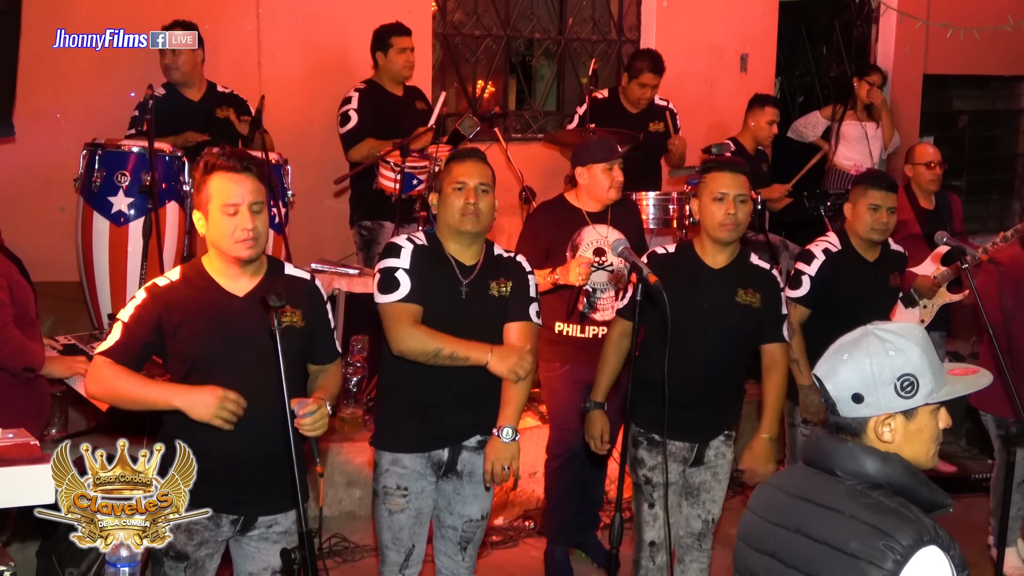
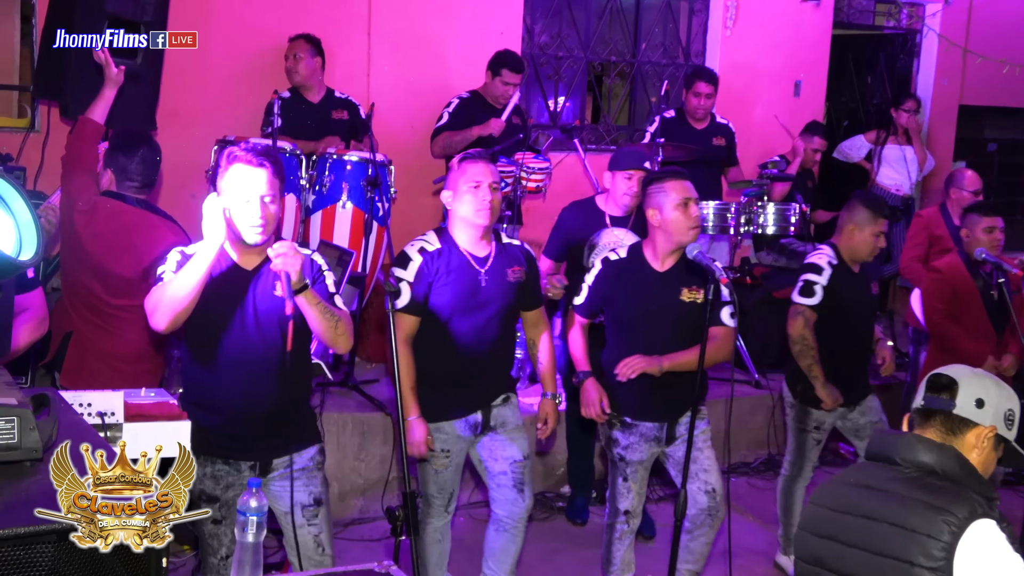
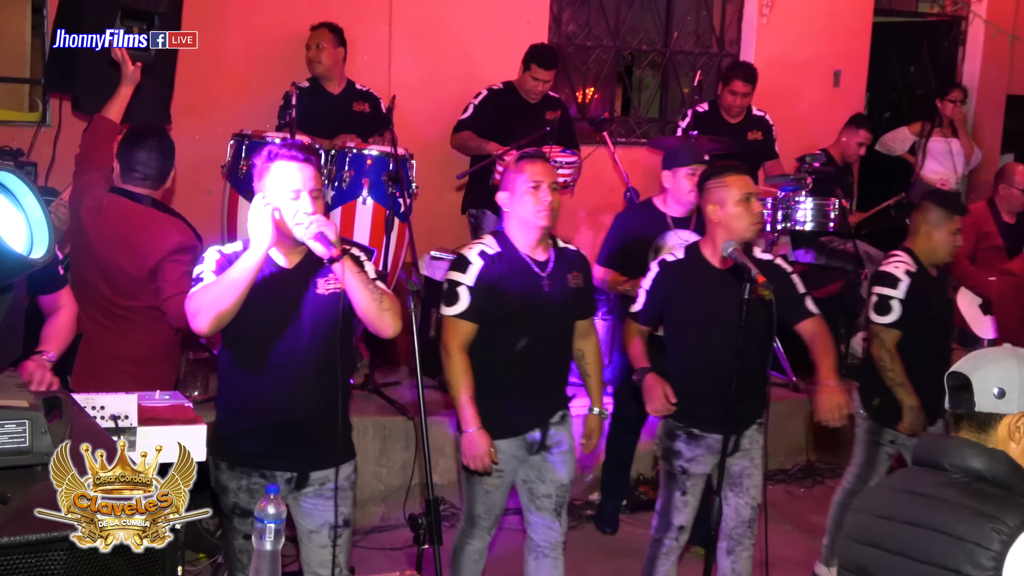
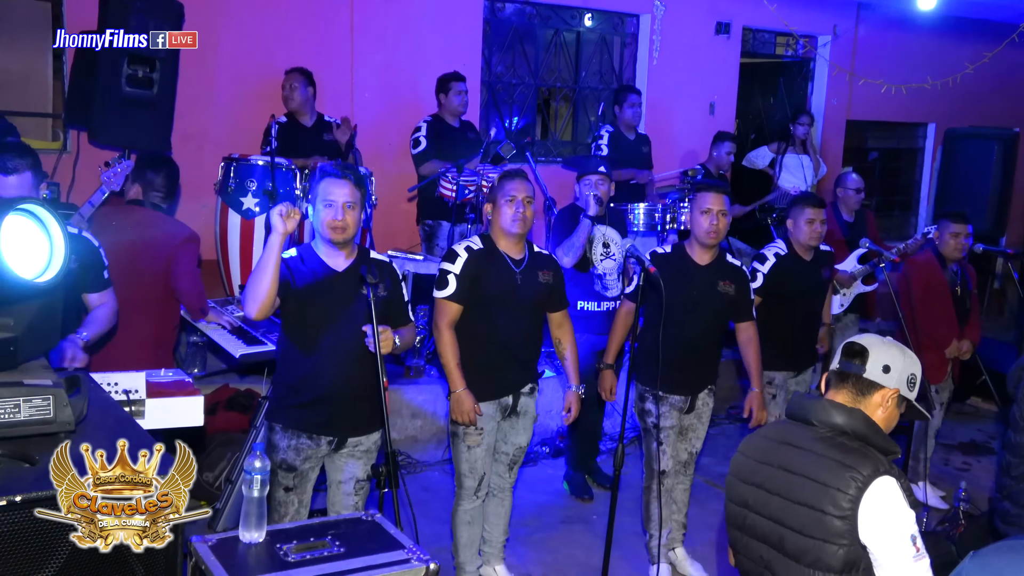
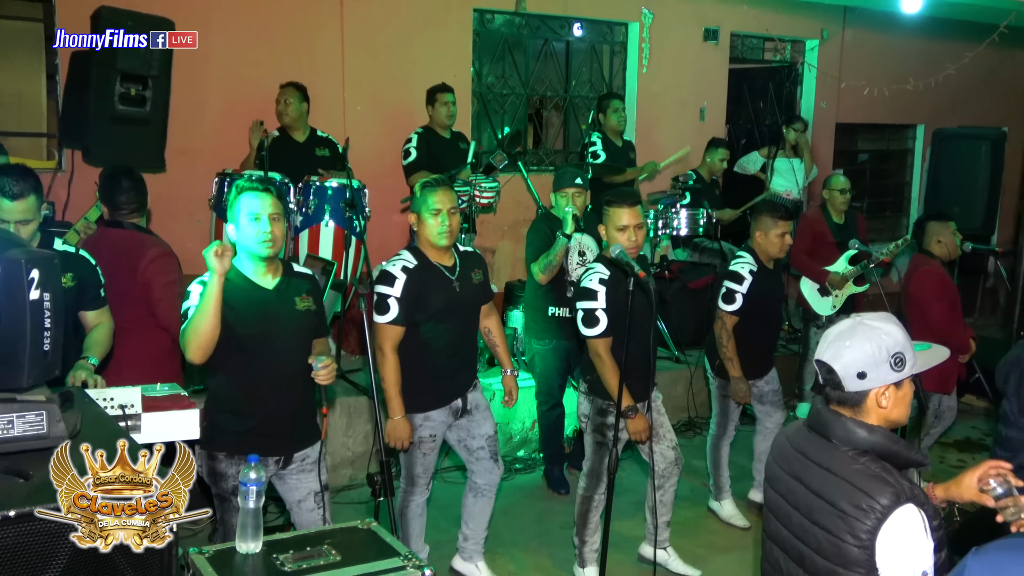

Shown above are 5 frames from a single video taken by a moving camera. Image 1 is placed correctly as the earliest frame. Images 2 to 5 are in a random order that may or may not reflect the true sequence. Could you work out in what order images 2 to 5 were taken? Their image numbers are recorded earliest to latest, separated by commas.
5, 4, 2, 3
